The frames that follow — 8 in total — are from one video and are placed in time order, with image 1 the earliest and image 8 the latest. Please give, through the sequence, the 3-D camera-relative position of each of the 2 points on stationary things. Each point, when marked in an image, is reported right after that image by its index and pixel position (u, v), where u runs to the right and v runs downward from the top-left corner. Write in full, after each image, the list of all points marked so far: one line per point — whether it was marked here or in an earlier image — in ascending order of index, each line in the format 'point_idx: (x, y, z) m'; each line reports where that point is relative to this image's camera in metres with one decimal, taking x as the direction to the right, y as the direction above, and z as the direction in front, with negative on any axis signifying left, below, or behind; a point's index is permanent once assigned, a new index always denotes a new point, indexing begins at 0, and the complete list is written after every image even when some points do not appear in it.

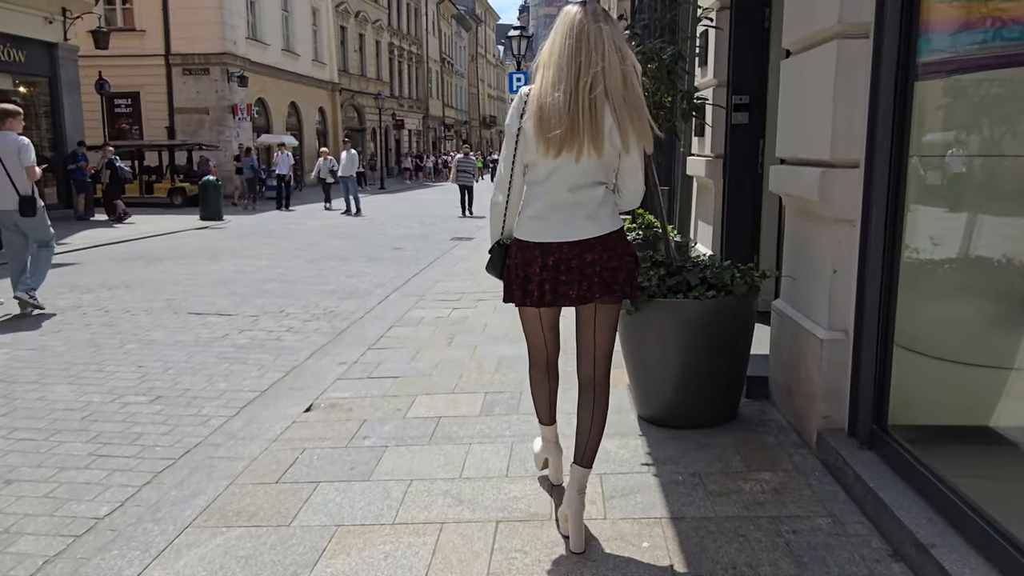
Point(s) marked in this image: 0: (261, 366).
0: (-1.8, -0.6, +5.6) m
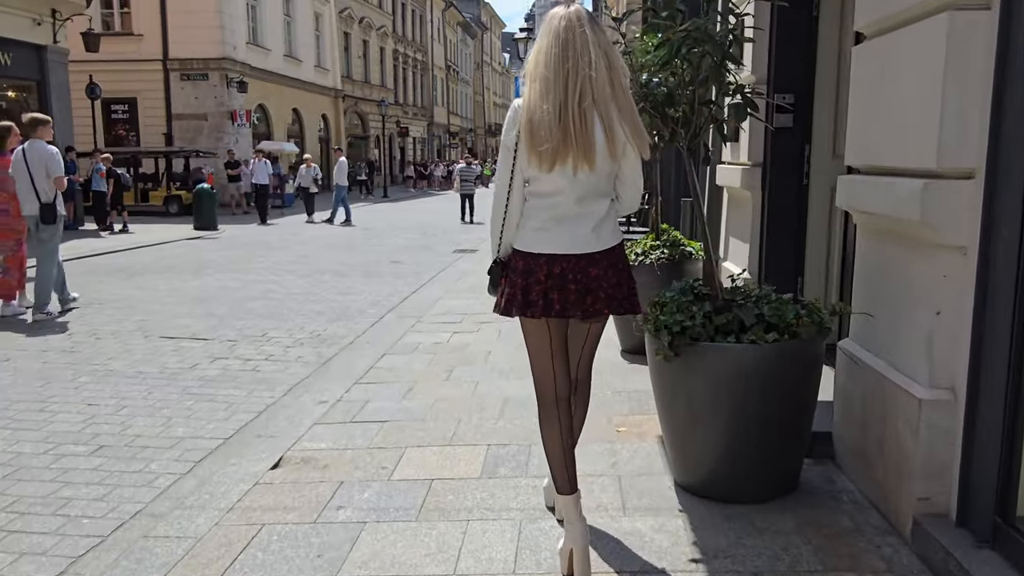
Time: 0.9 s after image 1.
0: (-1.8, -0.7, +4.9) m
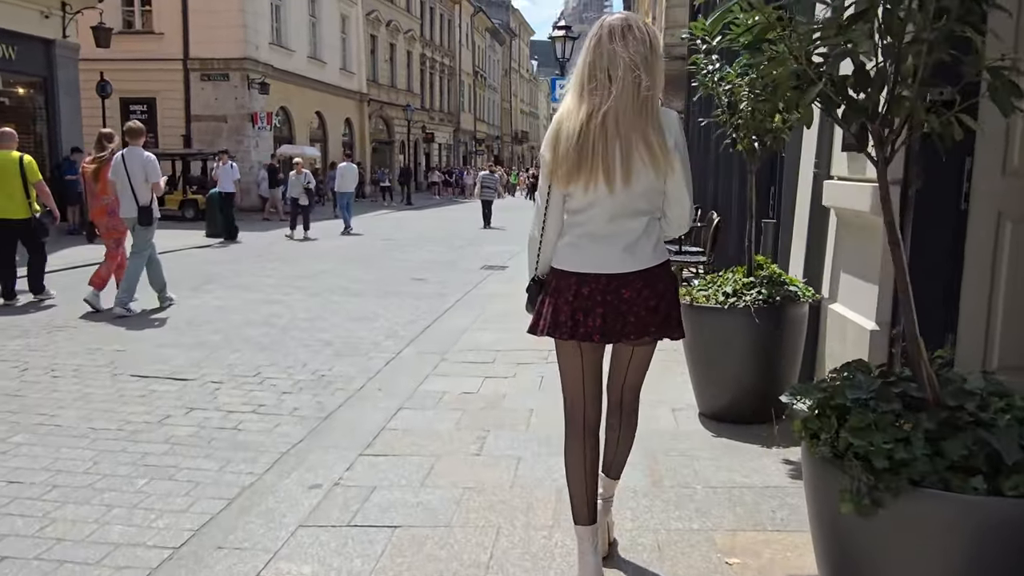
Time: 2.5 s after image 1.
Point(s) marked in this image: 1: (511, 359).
0: (-1.5, -0.9, +3.7) m
1: (0.0, -0.6, +6.2) m
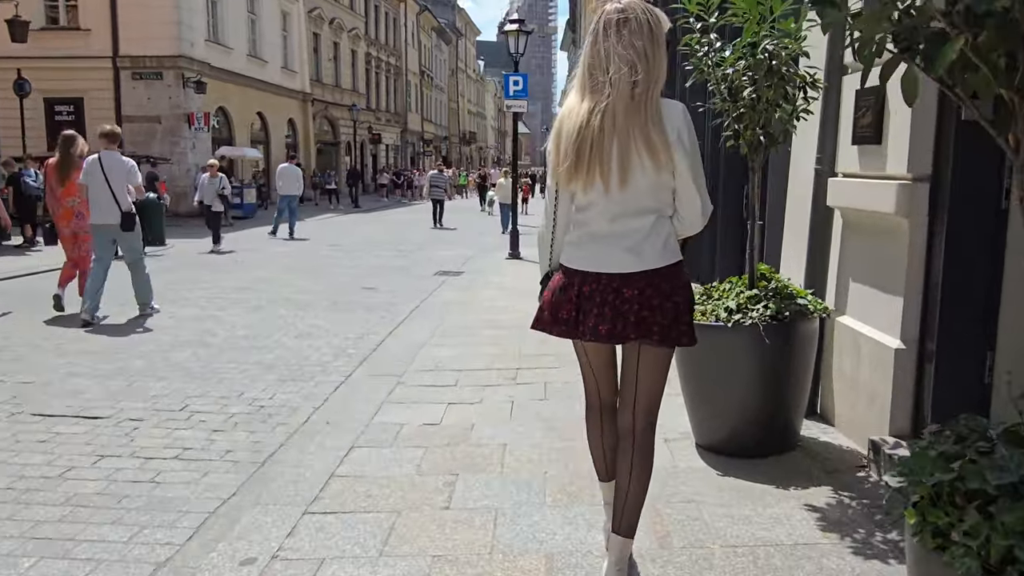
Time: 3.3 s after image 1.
0: (-1.6, -1.1, +3.0) m
1: (-0.3, -0.7, +5.5) m
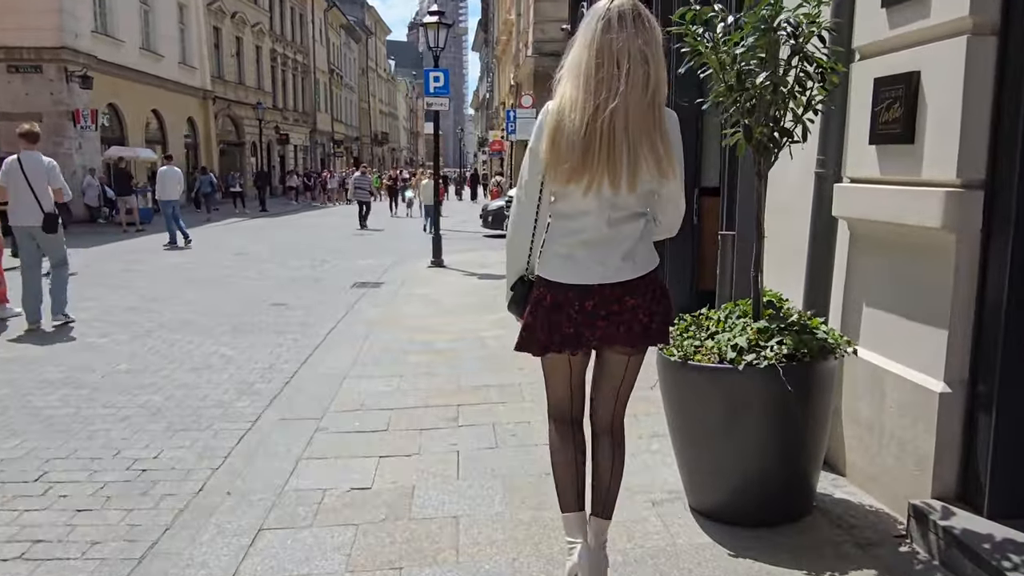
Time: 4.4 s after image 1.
0: (-1.7, -1.2, +2.0) m
1: (-0.6, -0.8, +4.7) m
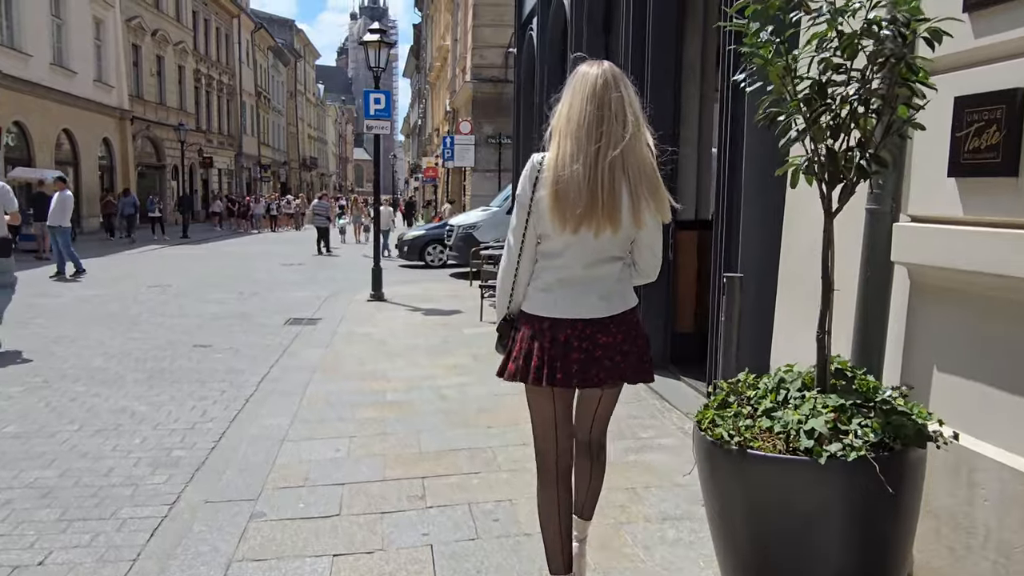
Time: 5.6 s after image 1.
0: (-1.5, -1.4, +1.1) m
1: (-0.7, -1.1, +3.9) m
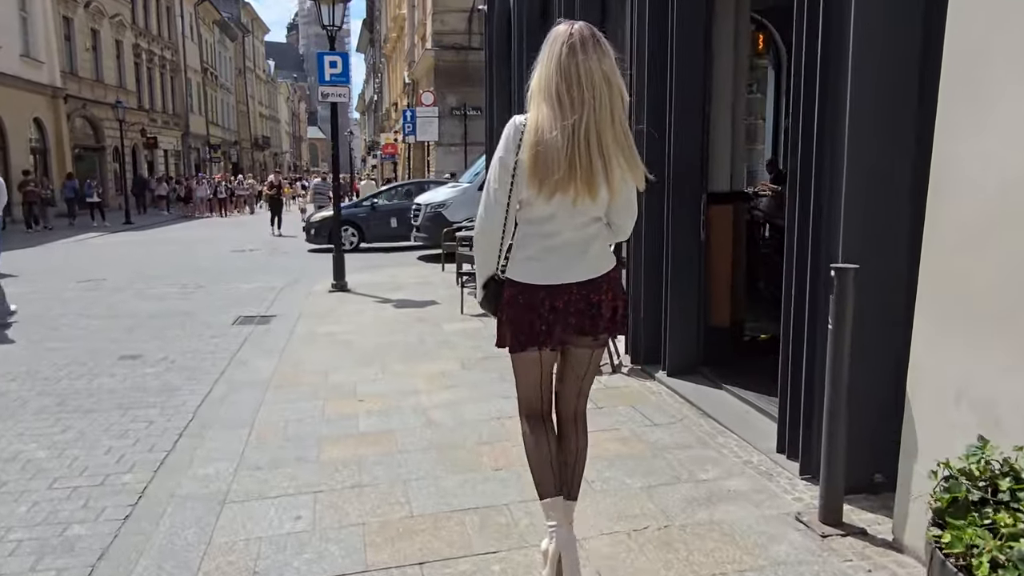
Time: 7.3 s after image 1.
0: (-1.2, -1.5, -0.2) m
1: (-0.6, -1.1, +2.6) m
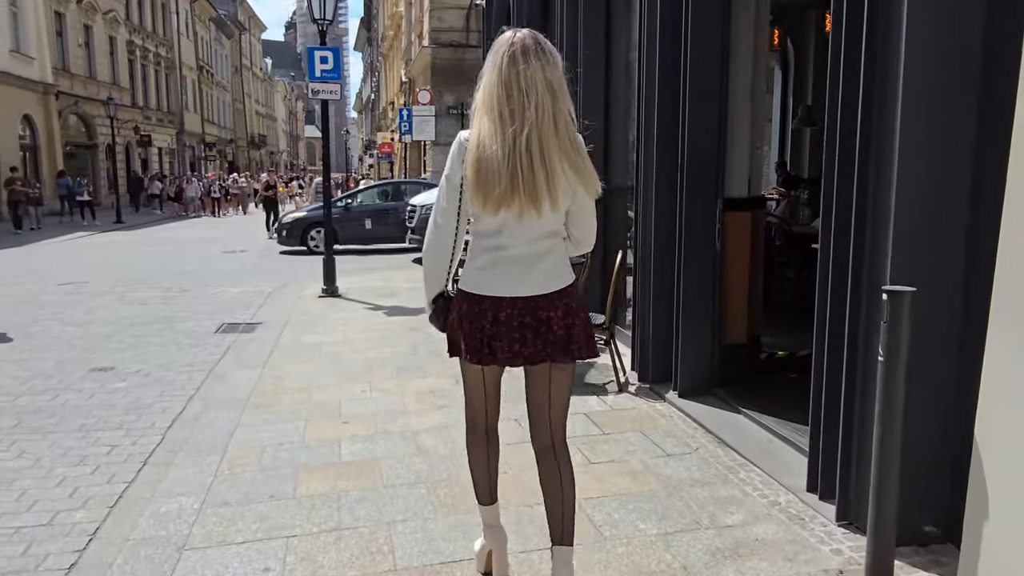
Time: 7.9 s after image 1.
0: (-1.2, -1.6, -0.6) m
1: (-0.6, -1.2, +2.2) m
